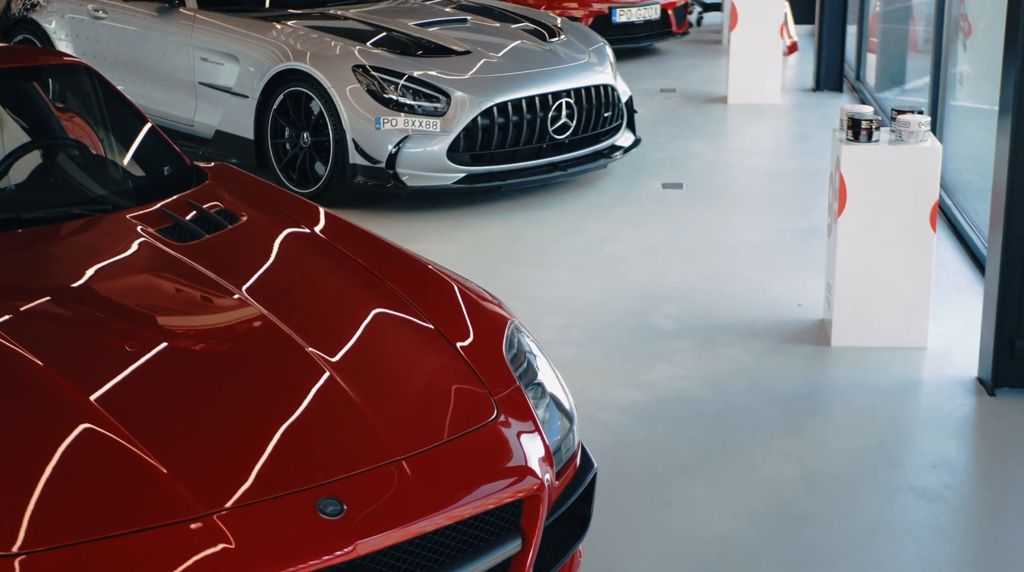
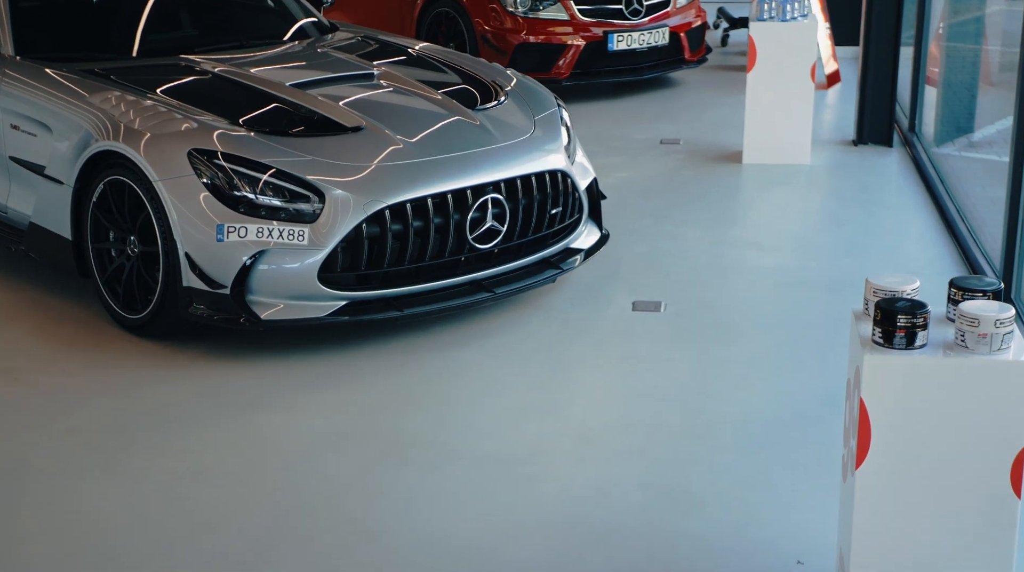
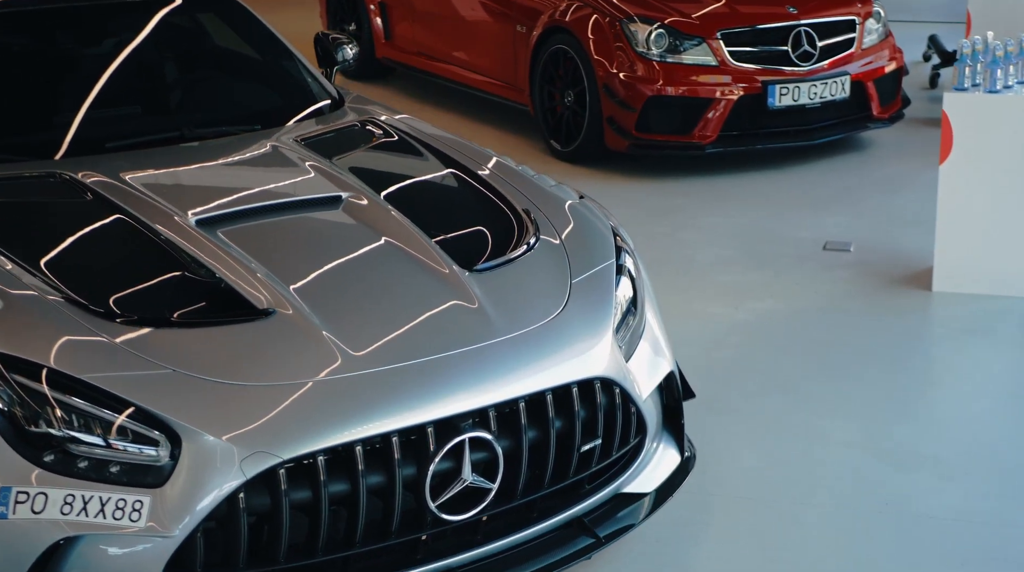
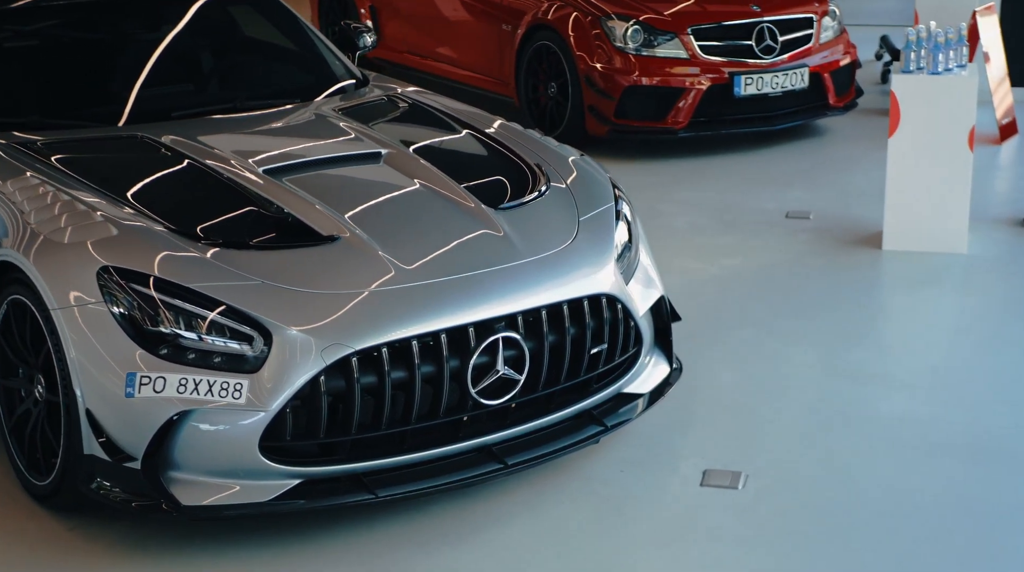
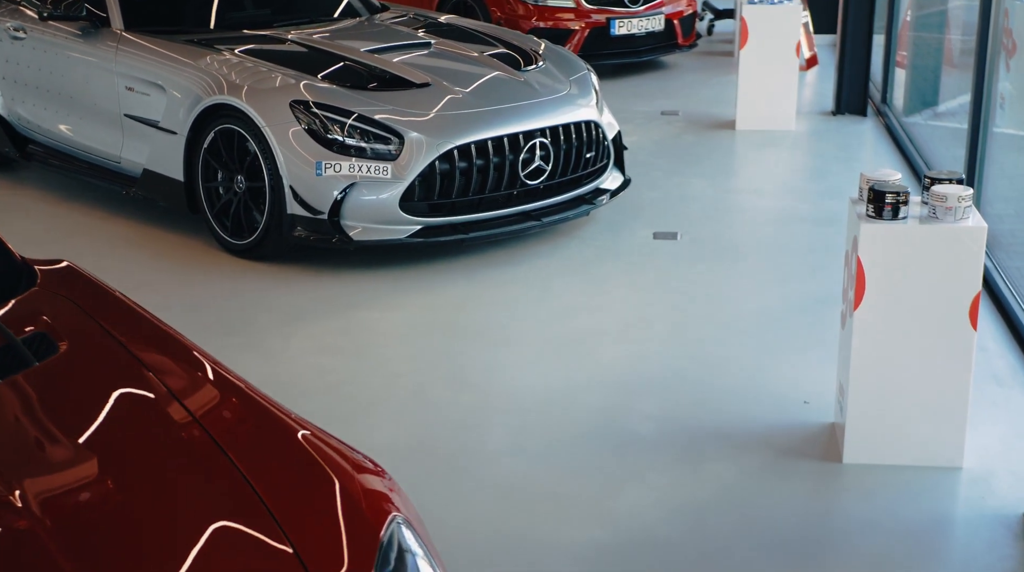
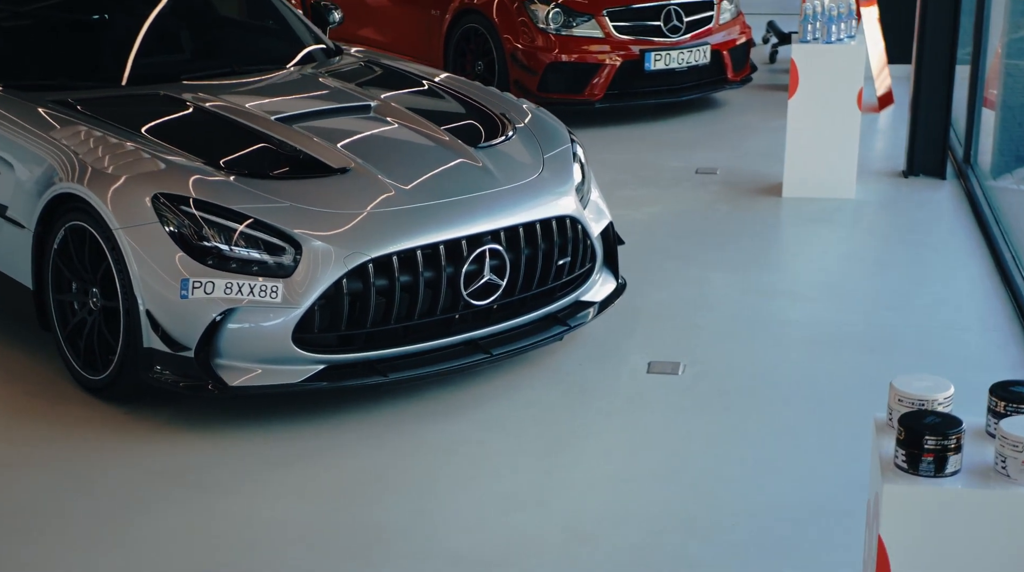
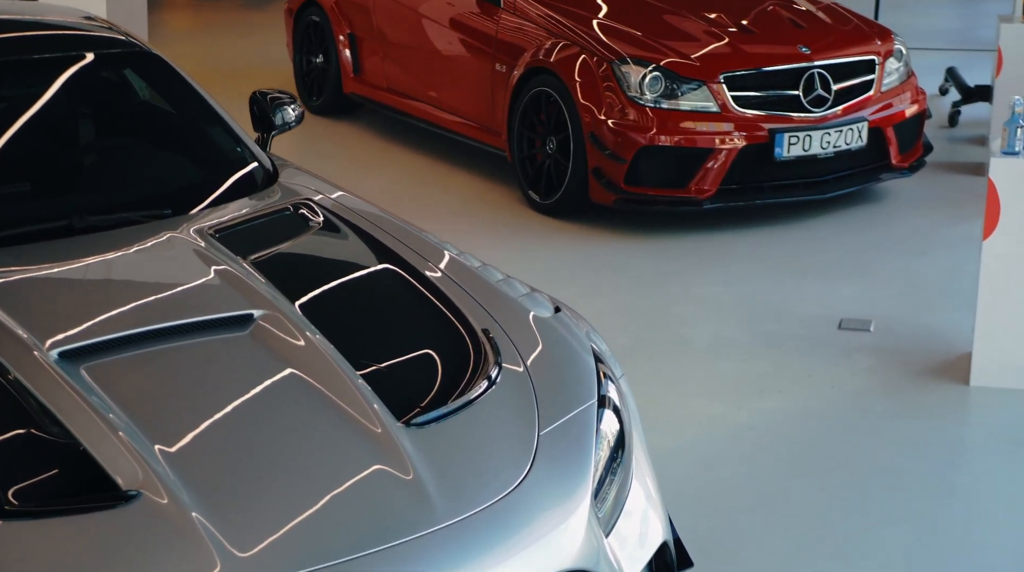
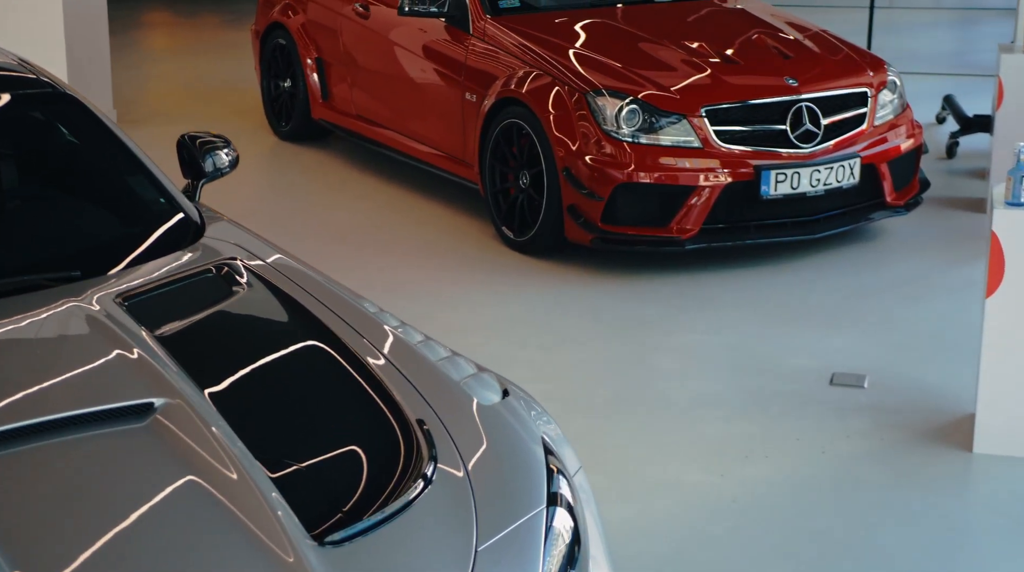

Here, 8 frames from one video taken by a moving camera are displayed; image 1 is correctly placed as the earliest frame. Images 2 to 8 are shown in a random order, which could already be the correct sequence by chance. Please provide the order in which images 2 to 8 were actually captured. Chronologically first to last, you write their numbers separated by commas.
5, 2, 6, 4, 3, 7, 8
